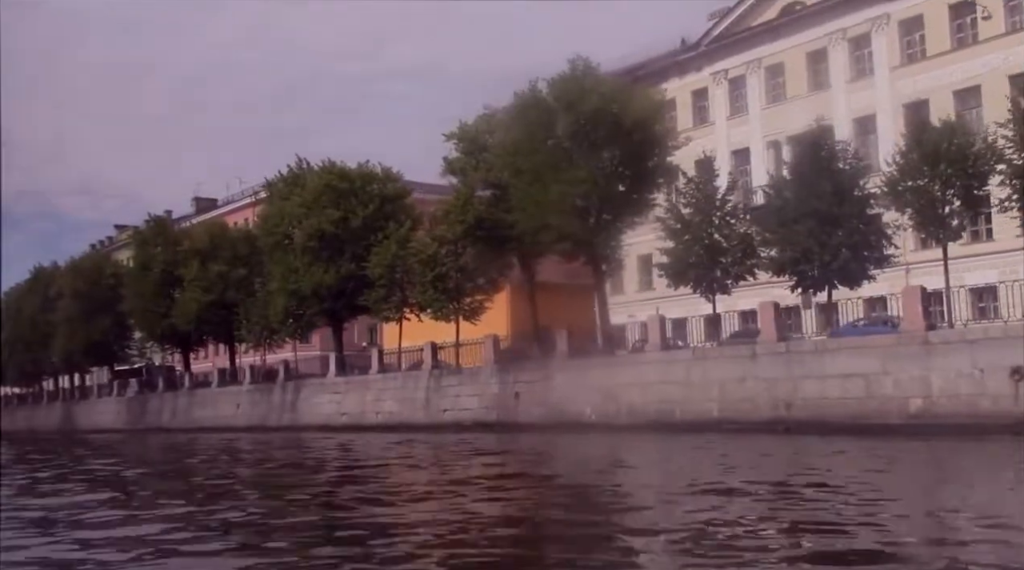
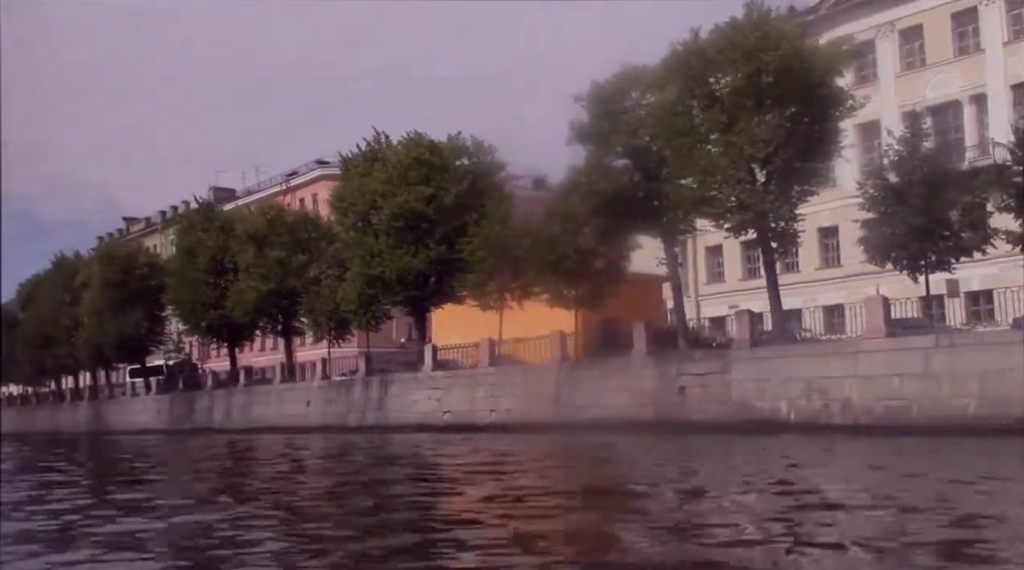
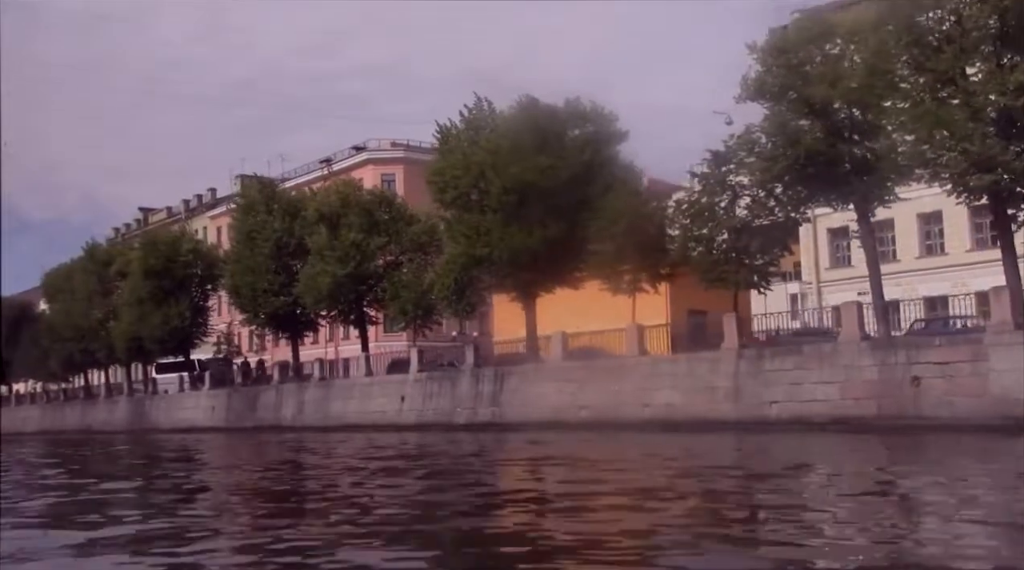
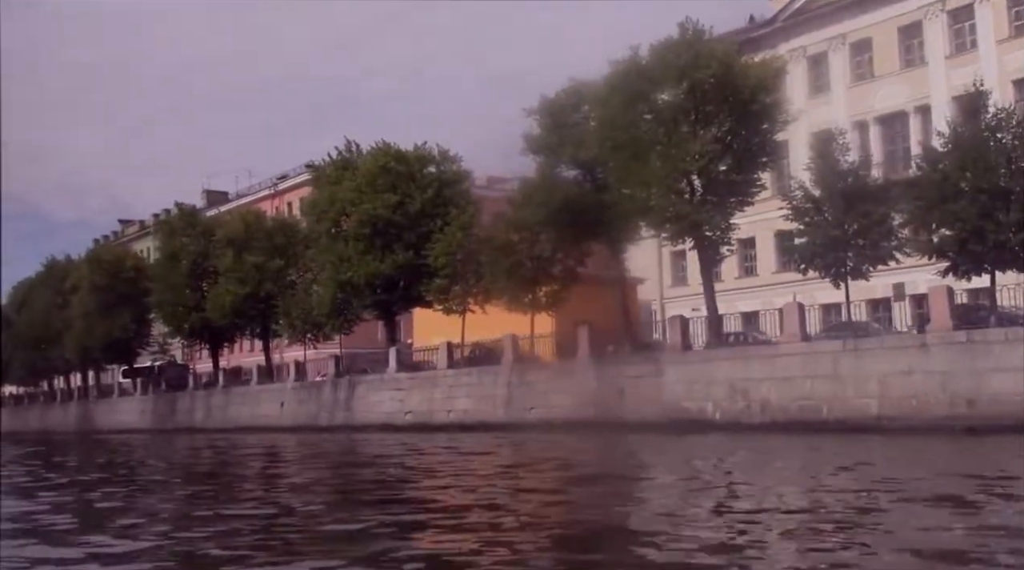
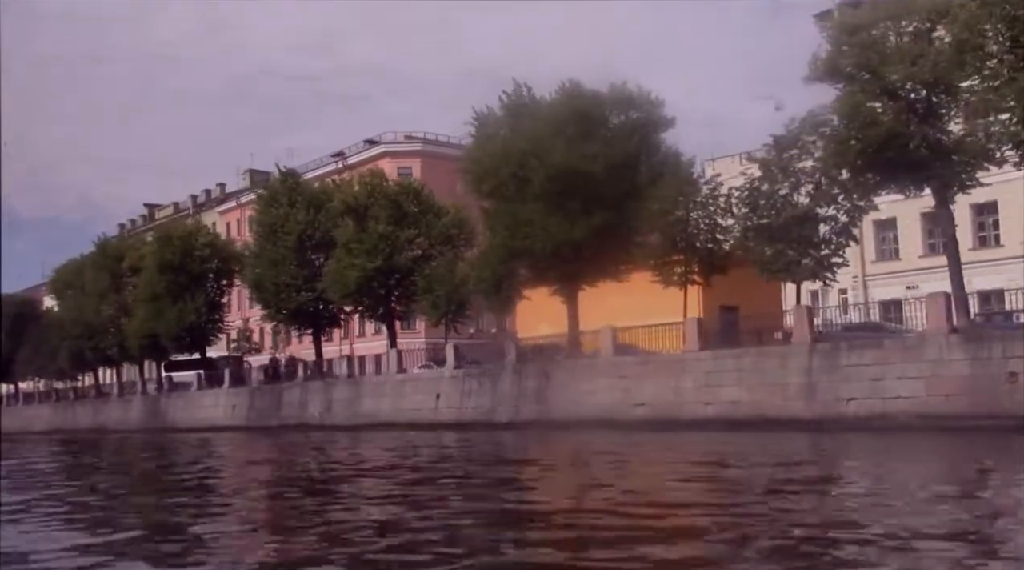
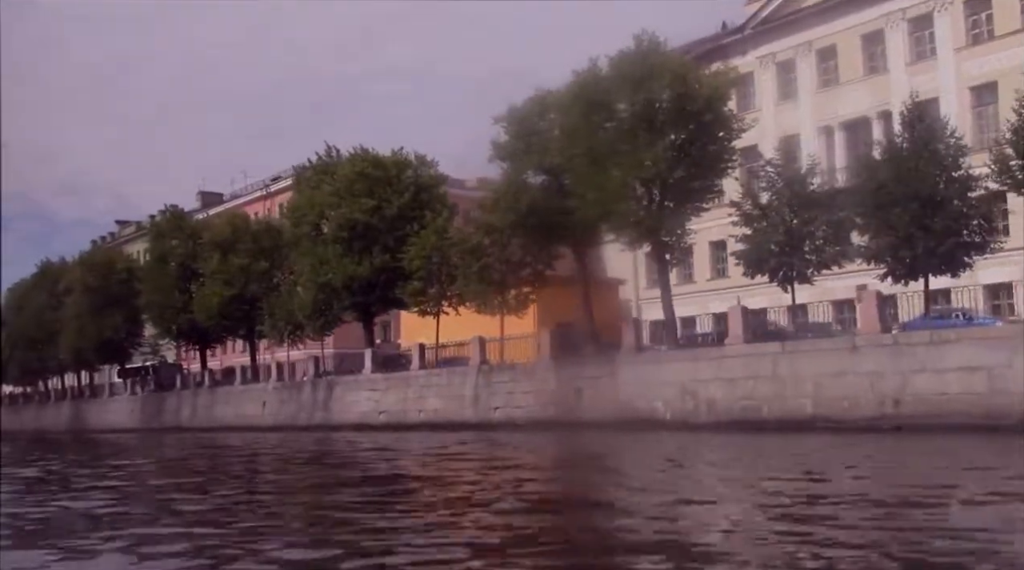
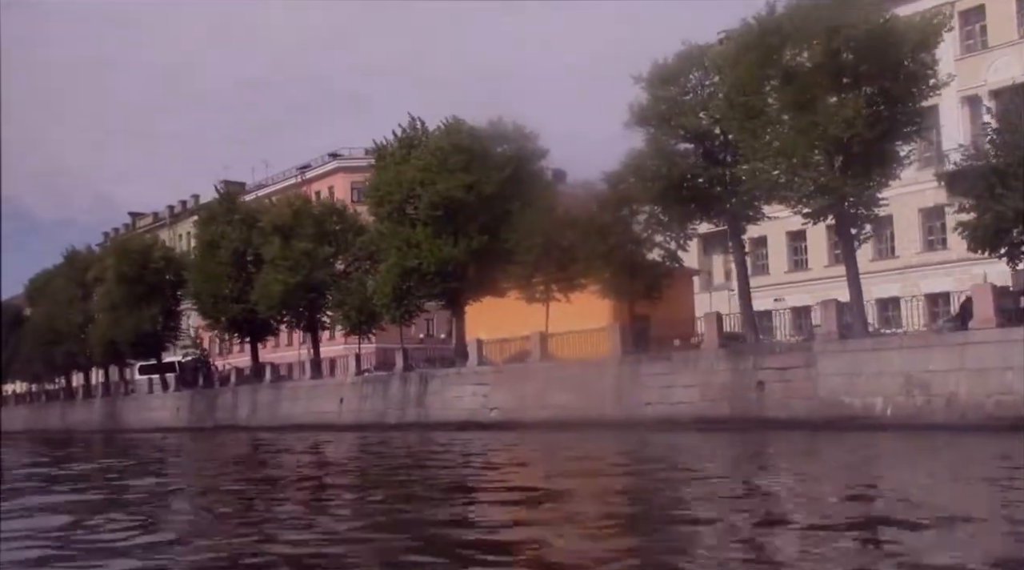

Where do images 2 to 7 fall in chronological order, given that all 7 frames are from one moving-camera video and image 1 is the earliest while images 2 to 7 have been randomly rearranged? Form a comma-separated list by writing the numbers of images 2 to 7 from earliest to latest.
6, 4, 2, 7, 3, 5
